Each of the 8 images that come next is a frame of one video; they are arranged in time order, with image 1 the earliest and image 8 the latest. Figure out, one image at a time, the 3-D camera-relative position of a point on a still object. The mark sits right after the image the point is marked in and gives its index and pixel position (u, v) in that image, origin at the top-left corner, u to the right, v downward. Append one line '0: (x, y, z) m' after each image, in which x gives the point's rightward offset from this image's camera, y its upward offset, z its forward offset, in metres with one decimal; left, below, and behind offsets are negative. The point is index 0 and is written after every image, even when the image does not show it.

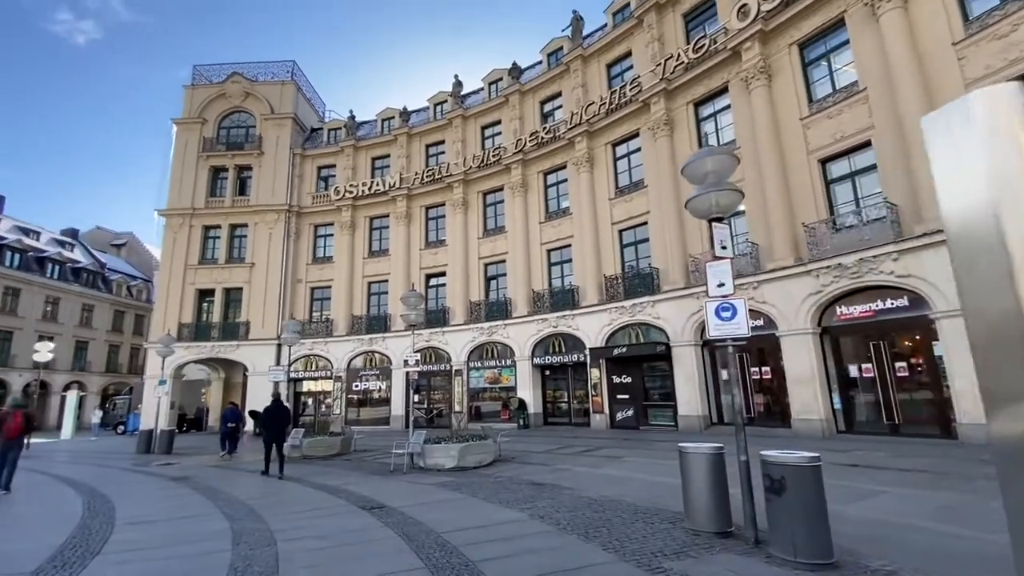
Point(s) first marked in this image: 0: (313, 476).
0: (-4.5, -4.2, +10.8) m
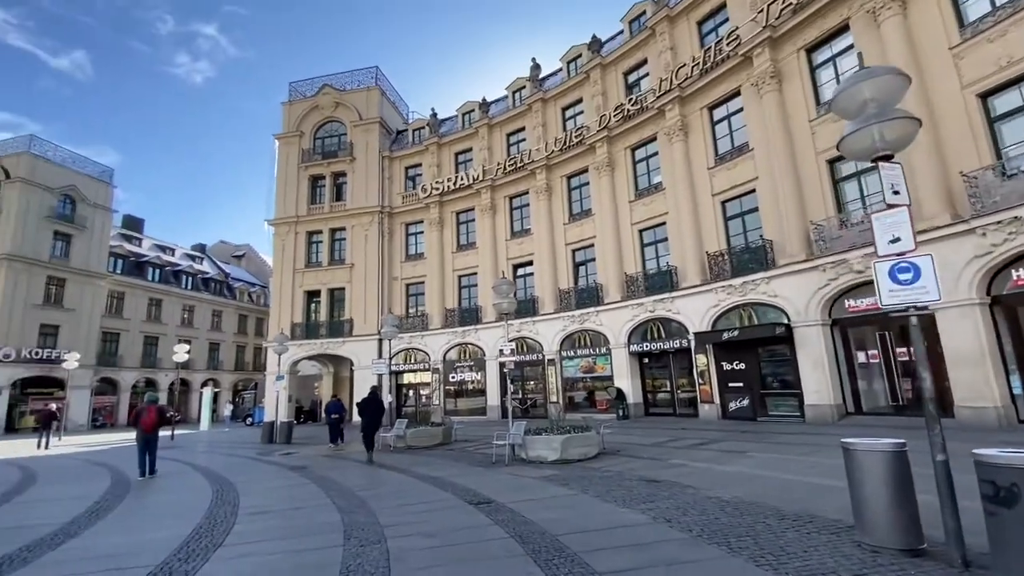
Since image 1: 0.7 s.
0: (-2.2, -4.1, +10.8) m
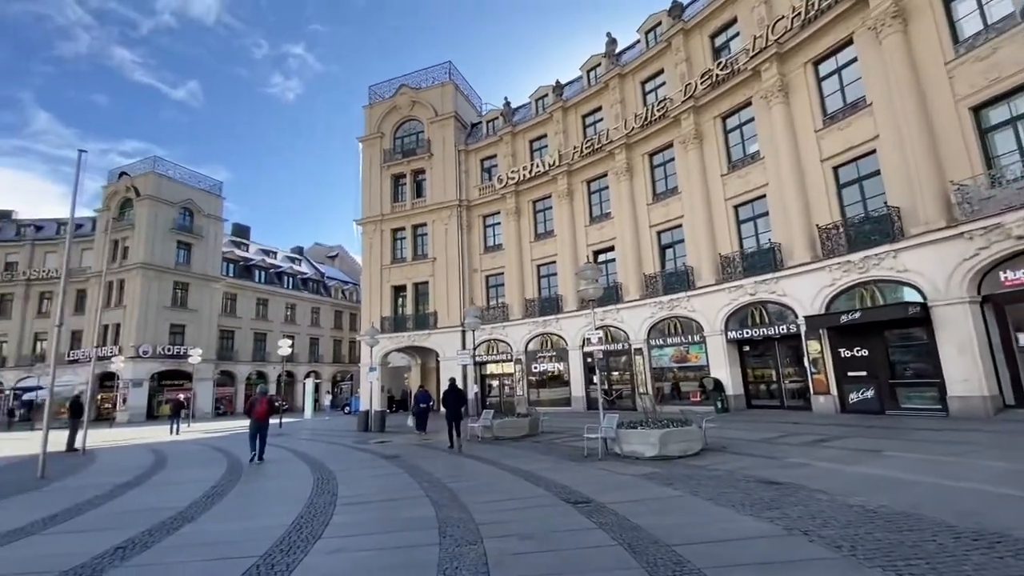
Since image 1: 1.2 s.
0: (-0.1, -3.8, +10.6) m
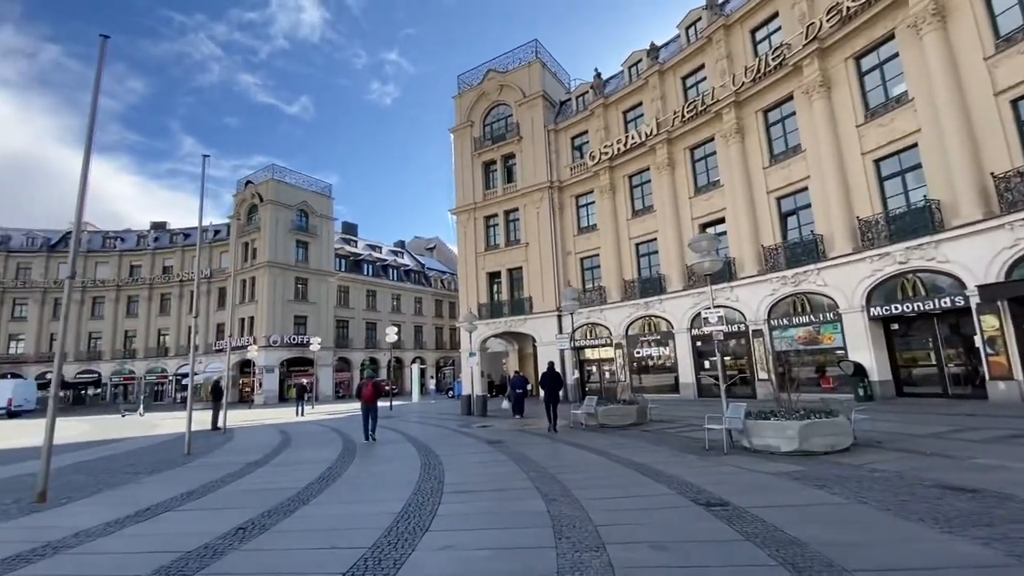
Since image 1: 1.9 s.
0: (+2.1, -3.3, +9.8) m
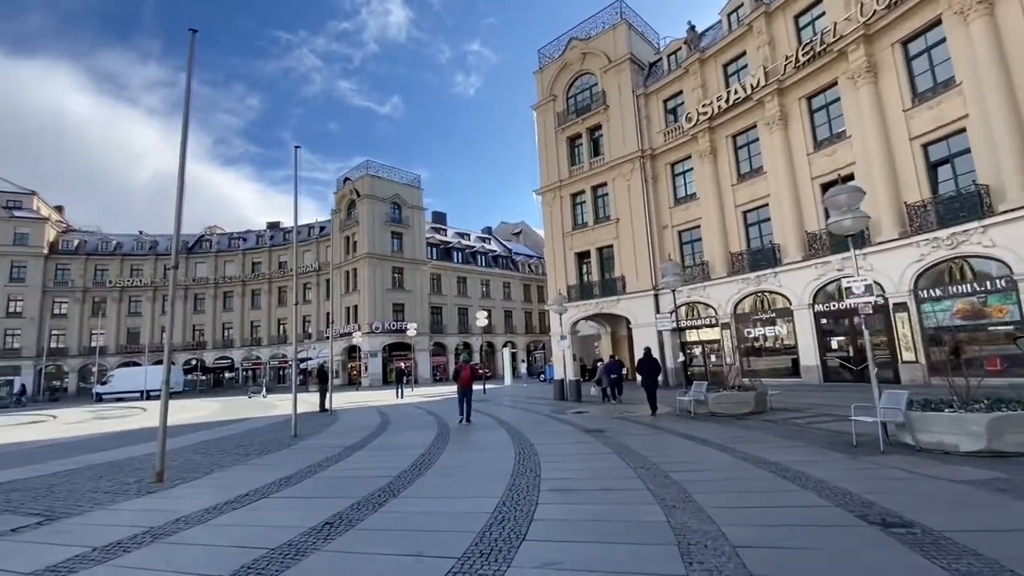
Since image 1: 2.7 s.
0: (+4.0, -2.8, +8.5) m
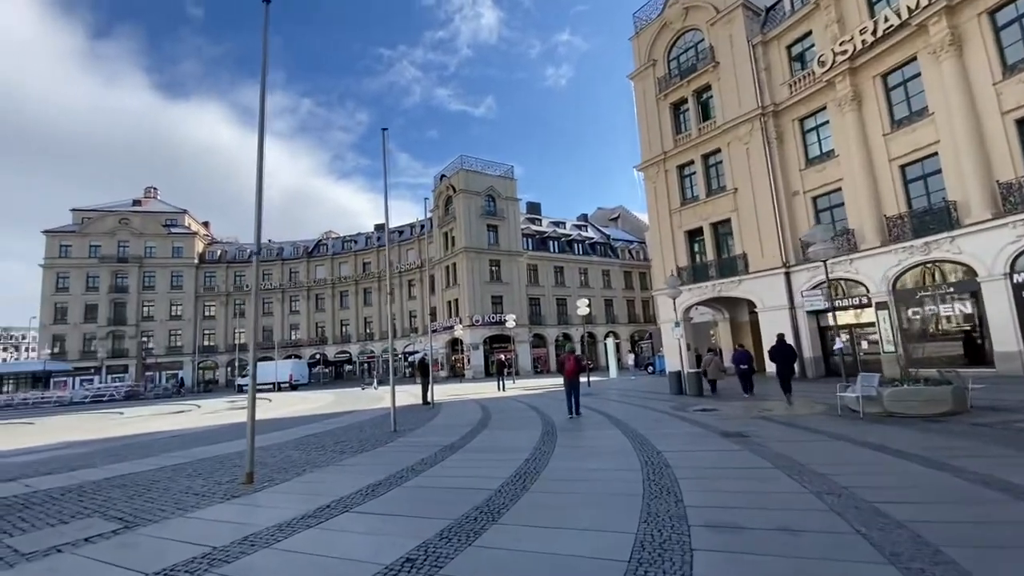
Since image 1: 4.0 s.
0: (+5.6, -2.2, +6.2) m
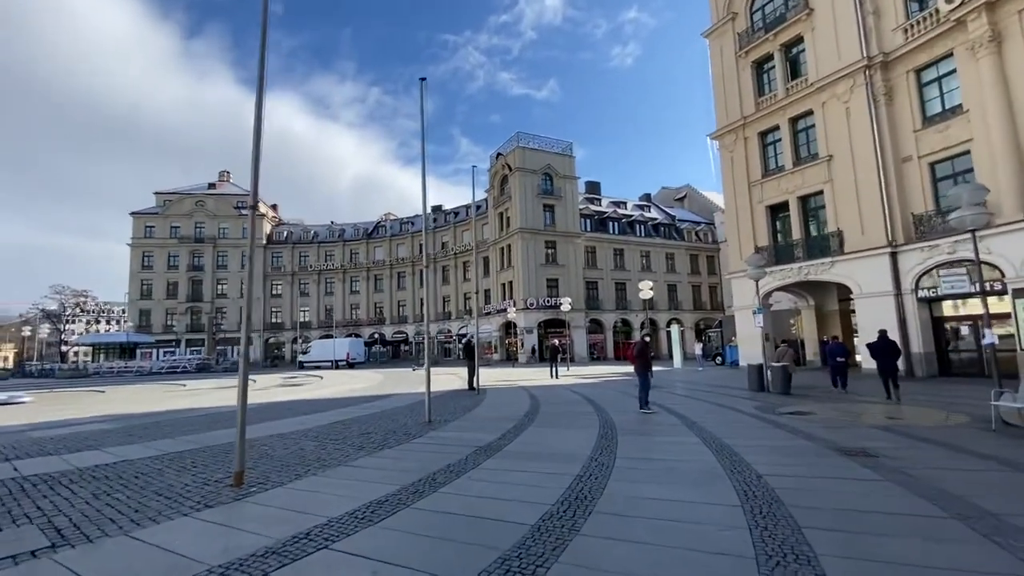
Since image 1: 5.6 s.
0: (+6.1, -1.9, +4.0) m
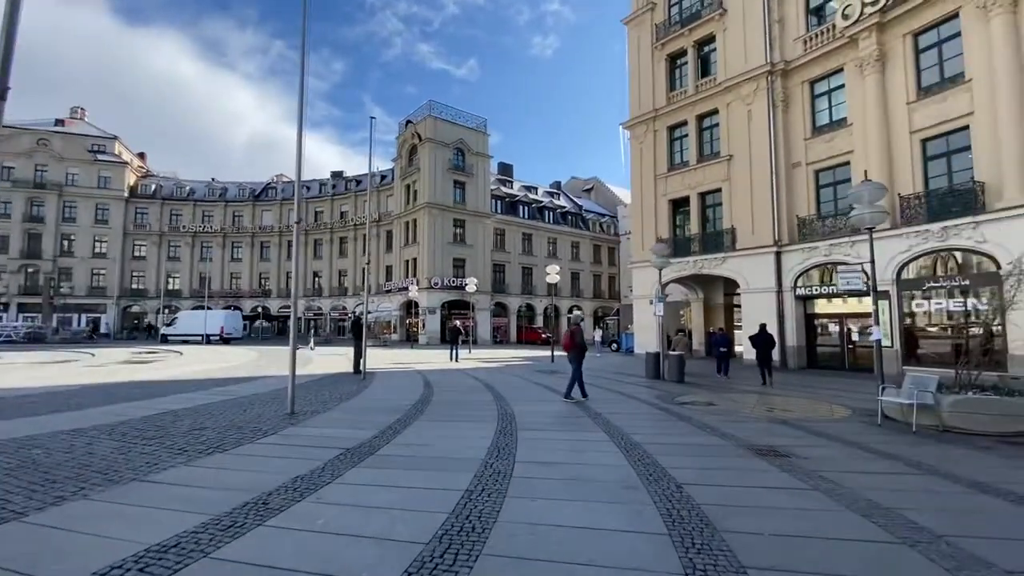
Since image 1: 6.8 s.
0: (+5.1, -1.9, +4.0) m
